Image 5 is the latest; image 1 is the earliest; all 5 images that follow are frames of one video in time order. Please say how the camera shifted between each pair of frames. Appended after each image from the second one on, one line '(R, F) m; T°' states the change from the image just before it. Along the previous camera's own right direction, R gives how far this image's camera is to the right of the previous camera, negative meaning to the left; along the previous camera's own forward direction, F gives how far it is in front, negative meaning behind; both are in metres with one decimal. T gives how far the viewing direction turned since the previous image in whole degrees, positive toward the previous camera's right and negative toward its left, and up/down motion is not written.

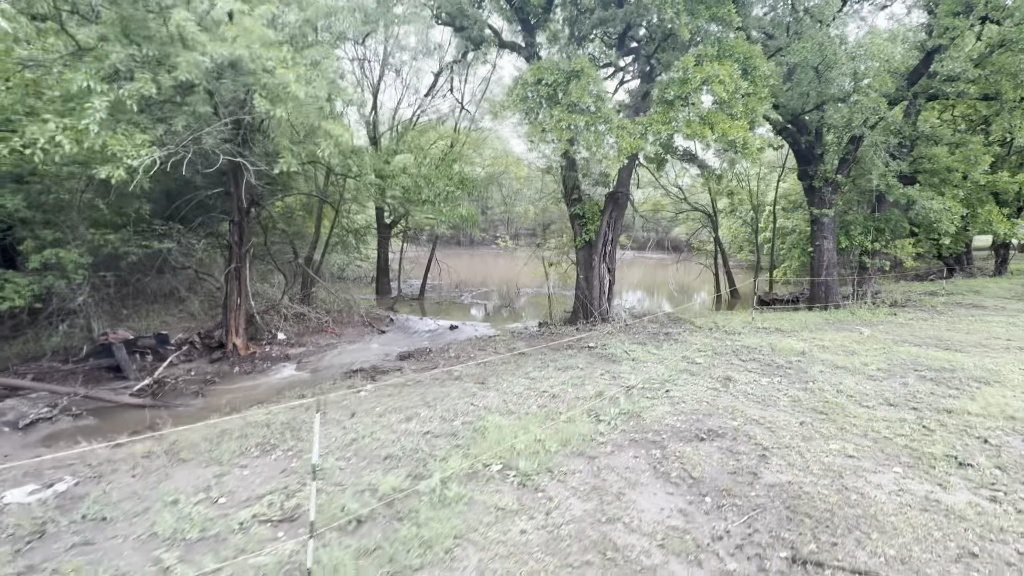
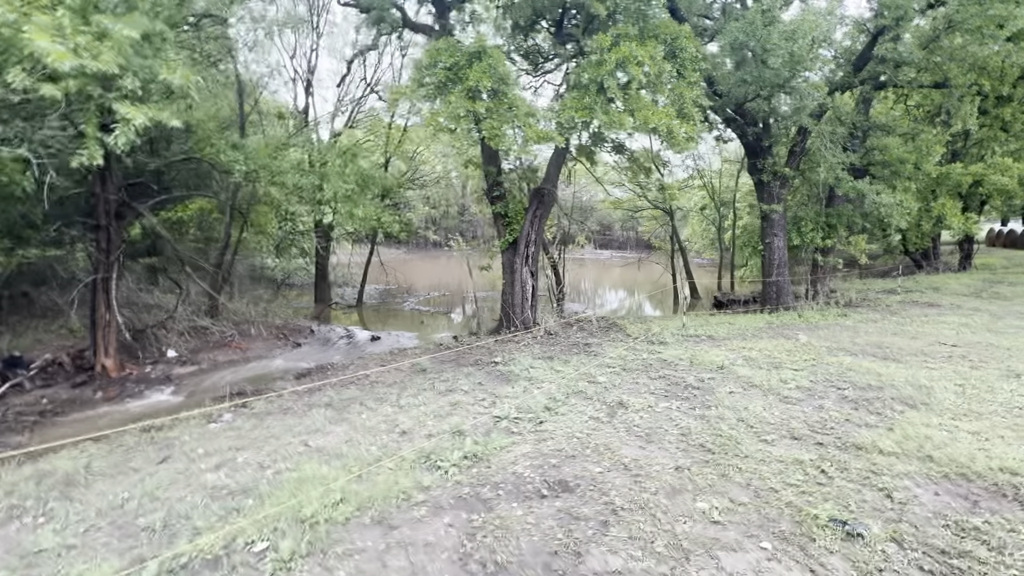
(+1.5, +1.0) m; +2°
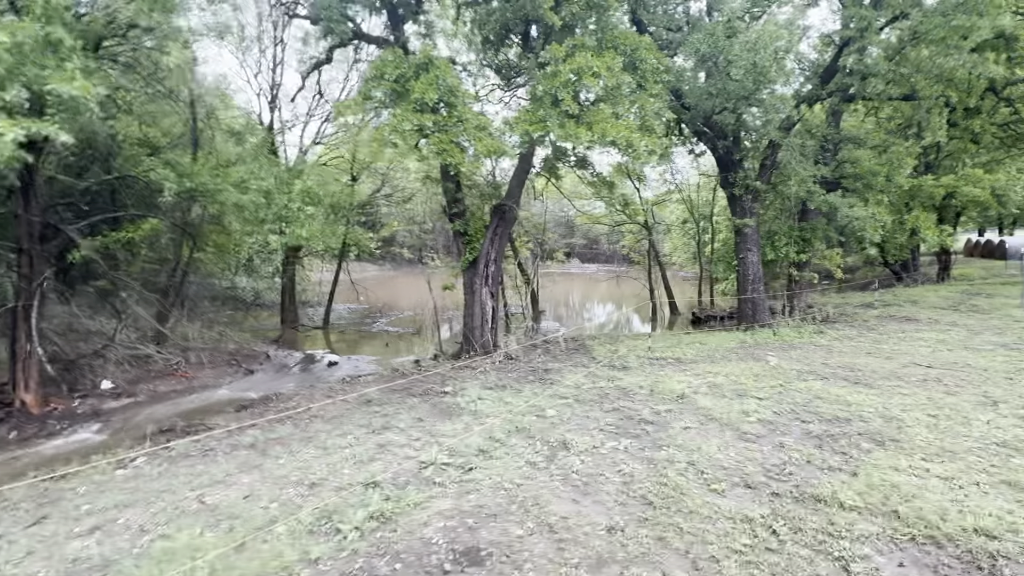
(+0.6, +0.5) m; +1°
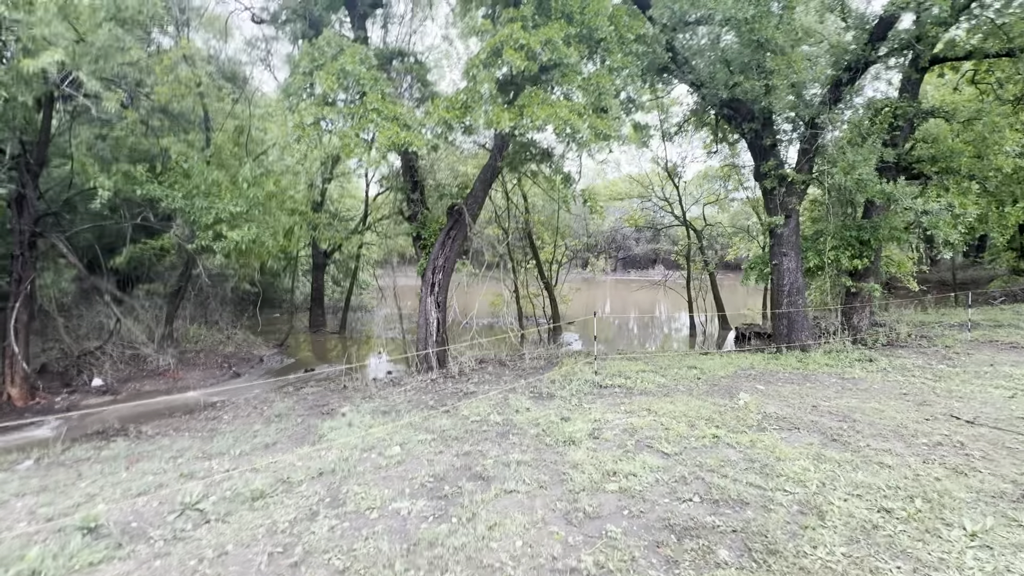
(+2.6, +1.3) m; -11°
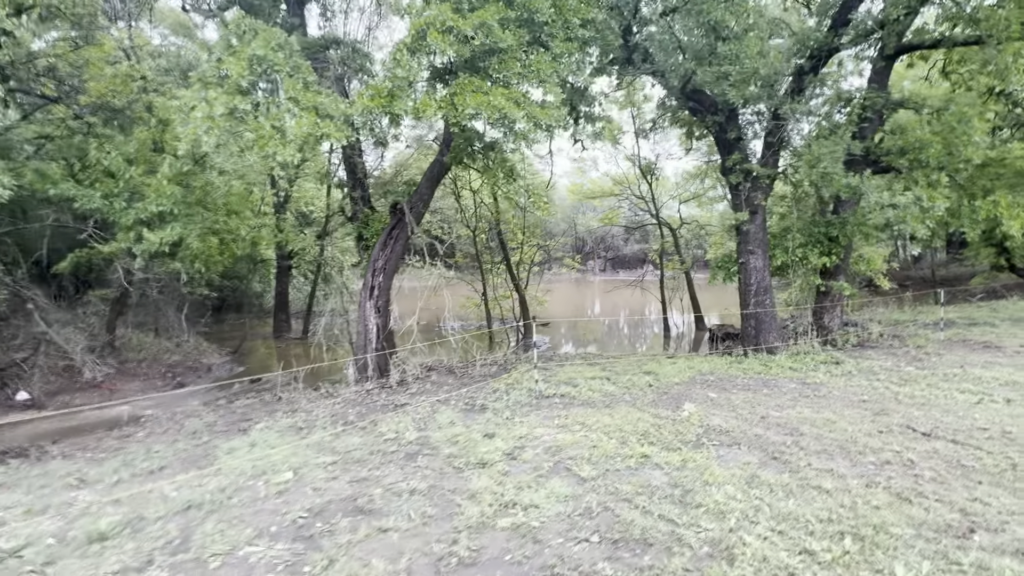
(+0.8, +0.5) m; +1°
